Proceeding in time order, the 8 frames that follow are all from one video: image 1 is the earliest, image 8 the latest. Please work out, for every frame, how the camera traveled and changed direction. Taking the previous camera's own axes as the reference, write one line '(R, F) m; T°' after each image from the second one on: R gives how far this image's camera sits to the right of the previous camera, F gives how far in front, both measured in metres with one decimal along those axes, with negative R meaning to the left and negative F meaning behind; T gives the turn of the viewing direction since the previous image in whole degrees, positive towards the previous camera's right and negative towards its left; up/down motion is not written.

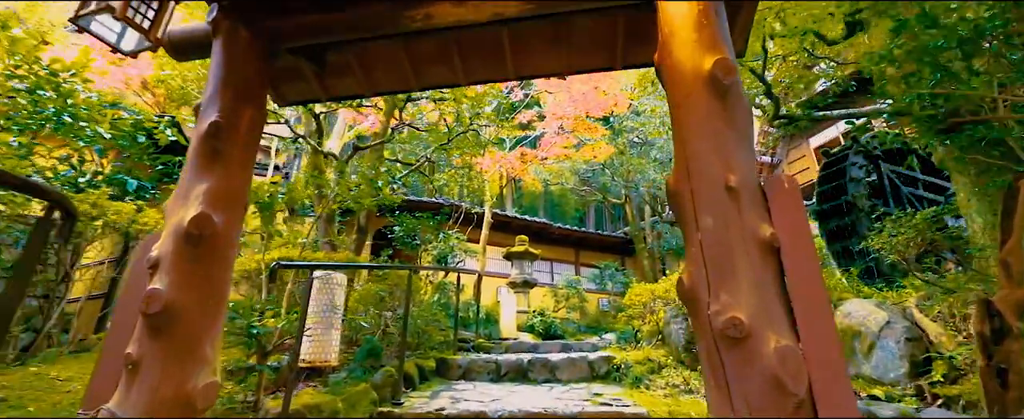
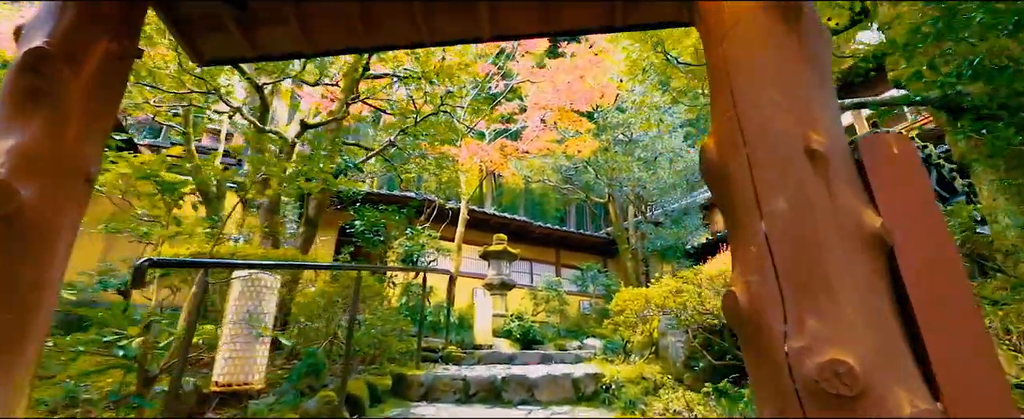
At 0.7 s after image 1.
(0.0, +0.6) m; +3°
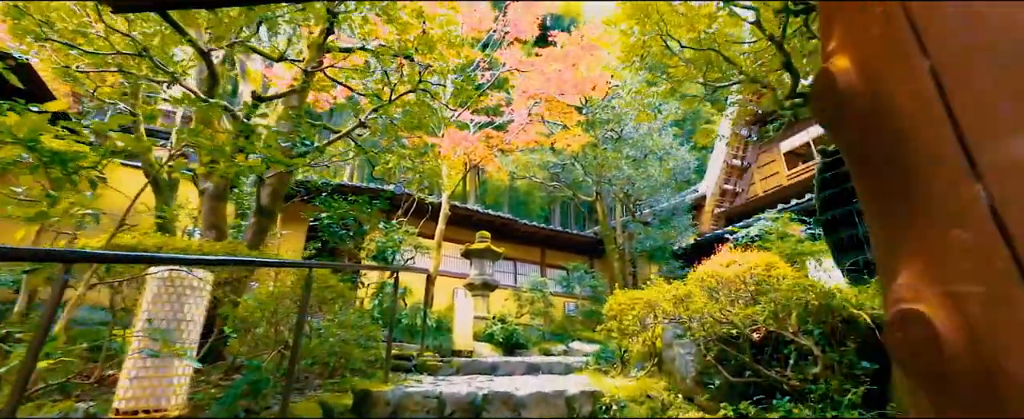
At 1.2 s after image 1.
(0.0, +0.5) m; +2°
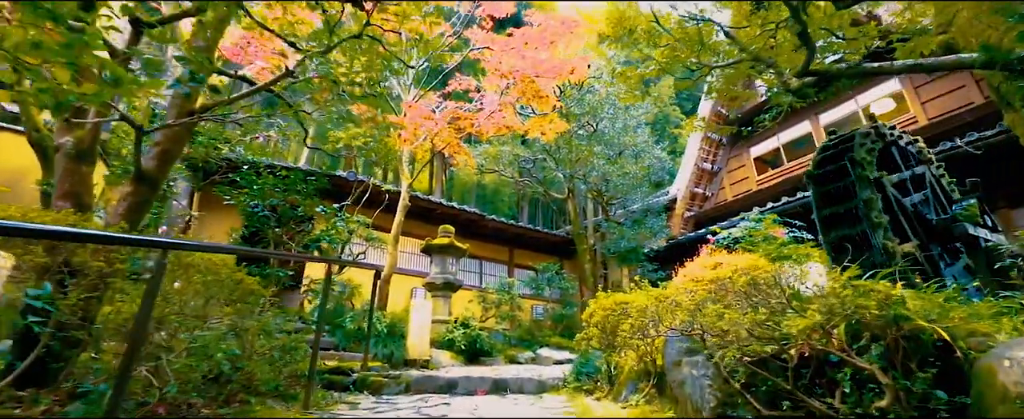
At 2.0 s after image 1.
(0.0, +0.7) m; +5°
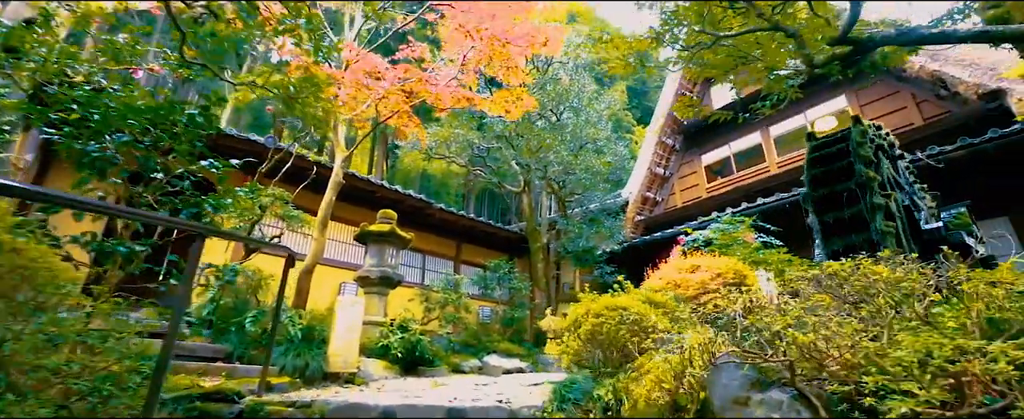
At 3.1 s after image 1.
(-0.2, +0.9) m; +8°
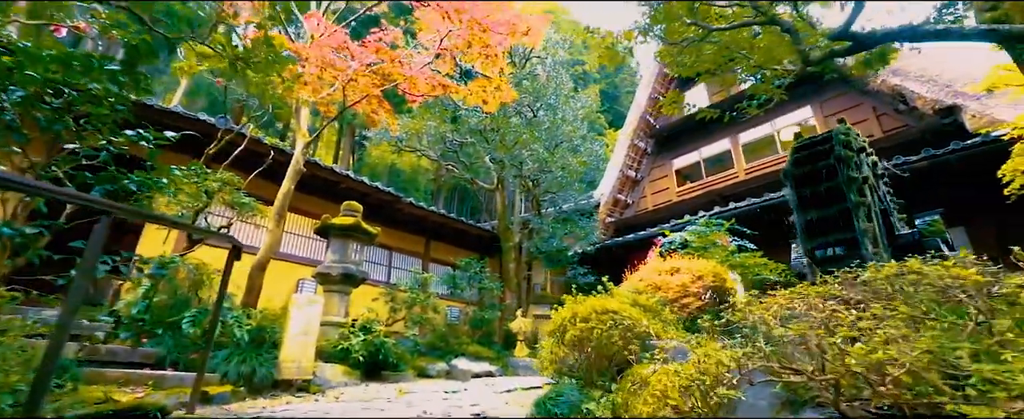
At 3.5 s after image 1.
(-0.1, +0.3) m; +4°
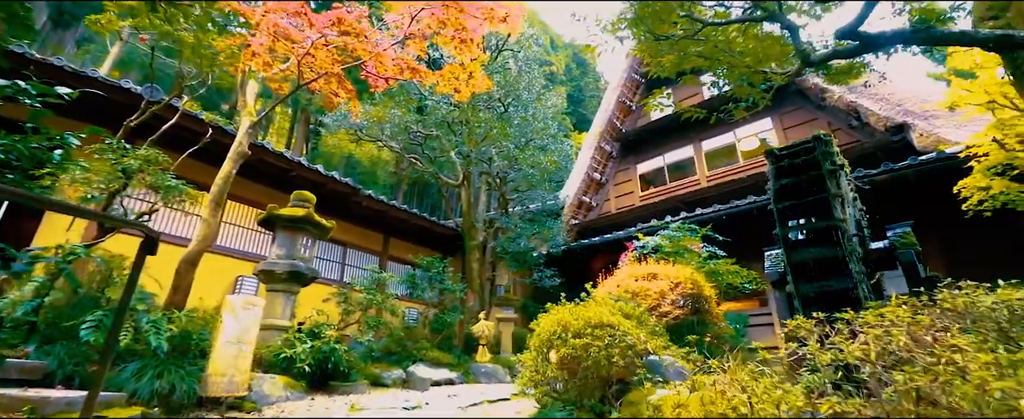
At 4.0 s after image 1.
(-0.1, +0.4) m; +5°
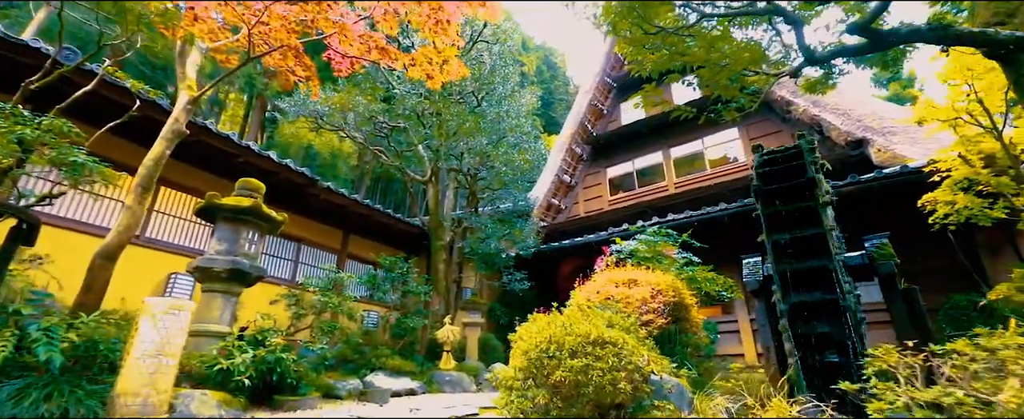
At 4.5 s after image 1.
(-0.1, +0.3) m; +5°
